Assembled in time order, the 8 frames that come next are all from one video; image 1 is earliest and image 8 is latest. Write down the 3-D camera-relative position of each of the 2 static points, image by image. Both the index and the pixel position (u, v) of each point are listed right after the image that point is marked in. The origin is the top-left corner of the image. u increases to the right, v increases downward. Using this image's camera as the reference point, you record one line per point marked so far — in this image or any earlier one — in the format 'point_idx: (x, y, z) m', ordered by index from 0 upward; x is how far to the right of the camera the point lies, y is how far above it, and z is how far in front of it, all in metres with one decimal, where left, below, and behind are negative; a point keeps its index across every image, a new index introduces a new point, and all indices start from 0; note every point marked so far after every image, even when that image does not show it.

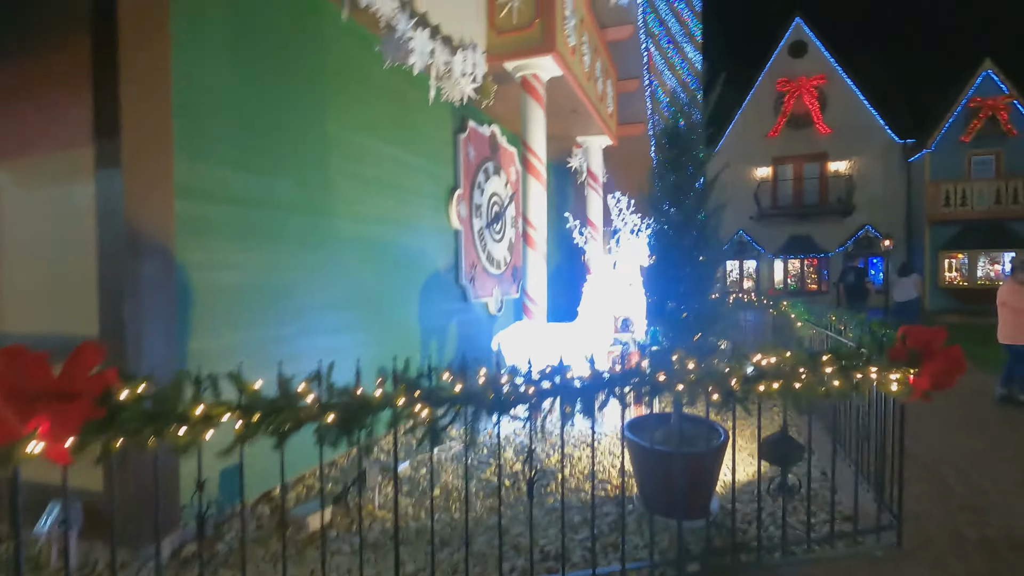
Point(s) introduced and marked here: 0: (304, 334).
0: (-1.2, -0.3, +3.2) m
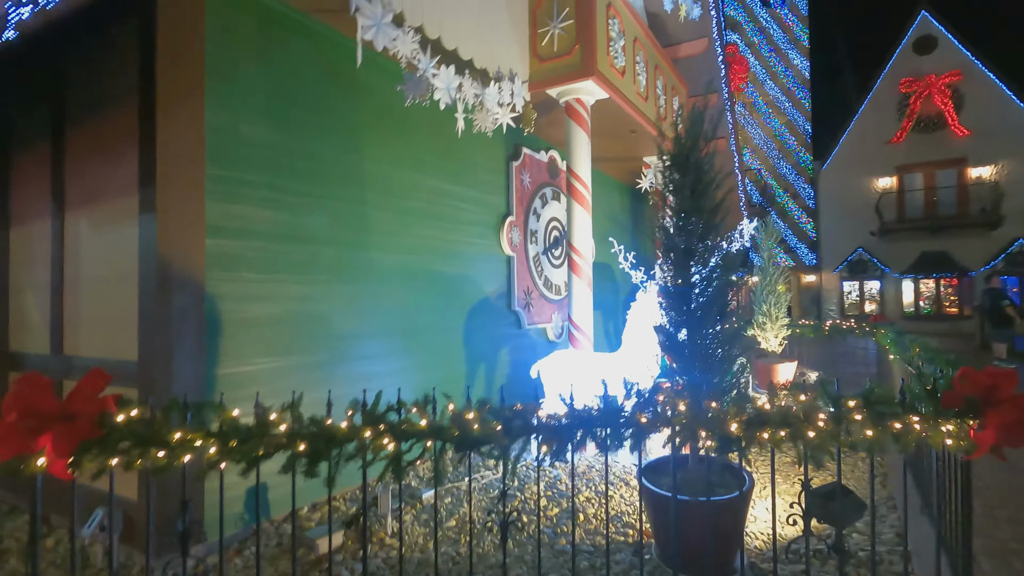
0: (-1.1, -0.5, +3.4) m
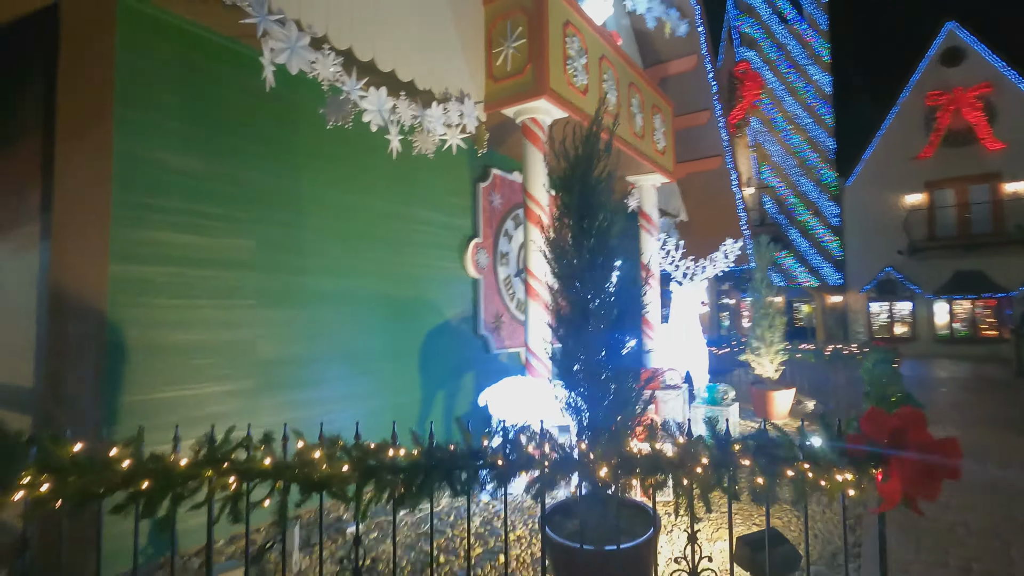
0: (-1.5, -0.6, +3.3) m
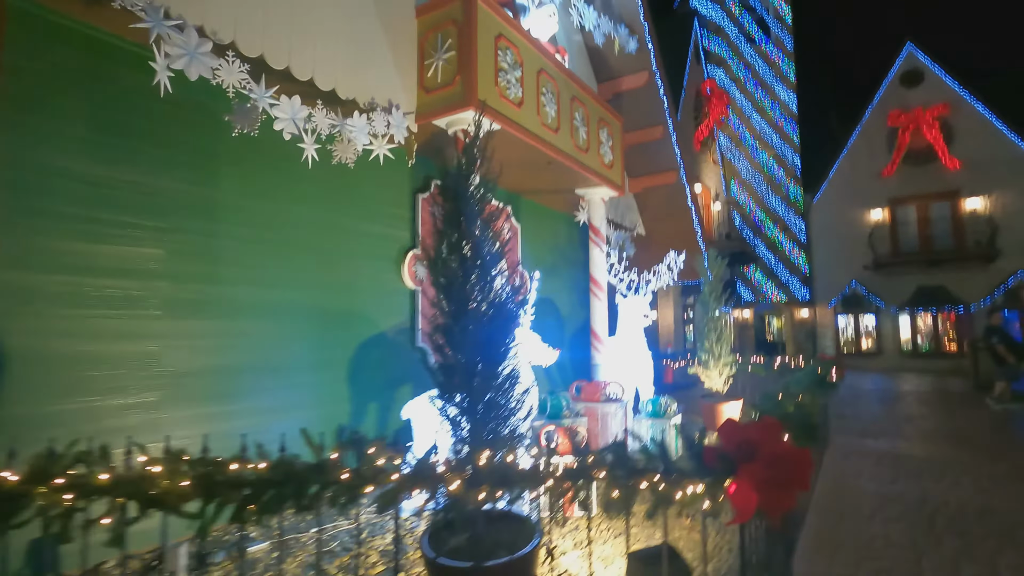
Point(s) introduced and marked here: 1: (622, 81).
0: (-2.0, -0.7, +3.2) m
1: (+1.5, +2.8, +7.2) m
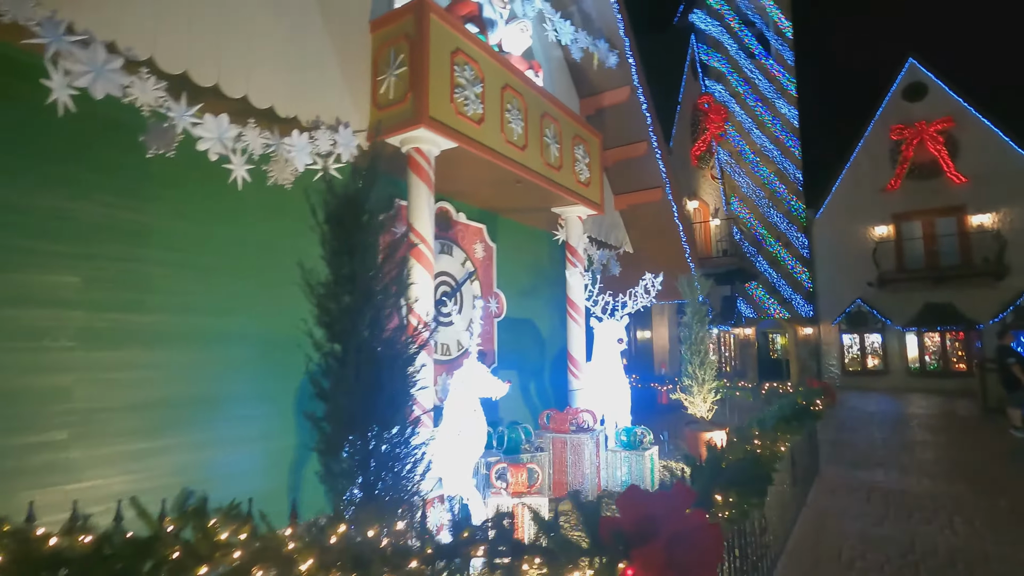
0: (-2.4, -0.8, +3.0) m
1: (+1.2, +2.5, +7.0) m
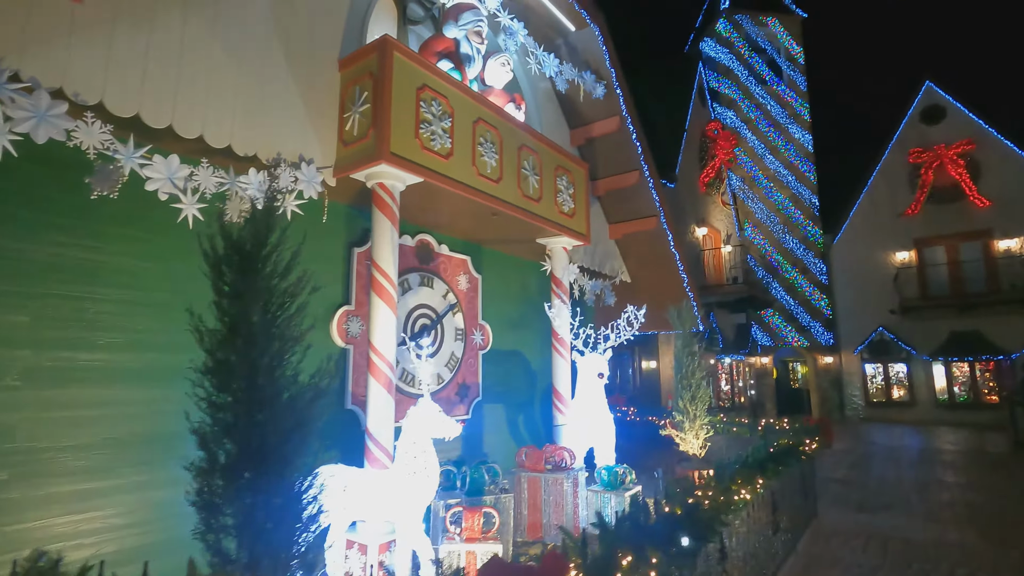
0: (-2.7, -1.1, +3.0) m
1: (+1.1, +2.1, +7.0) m
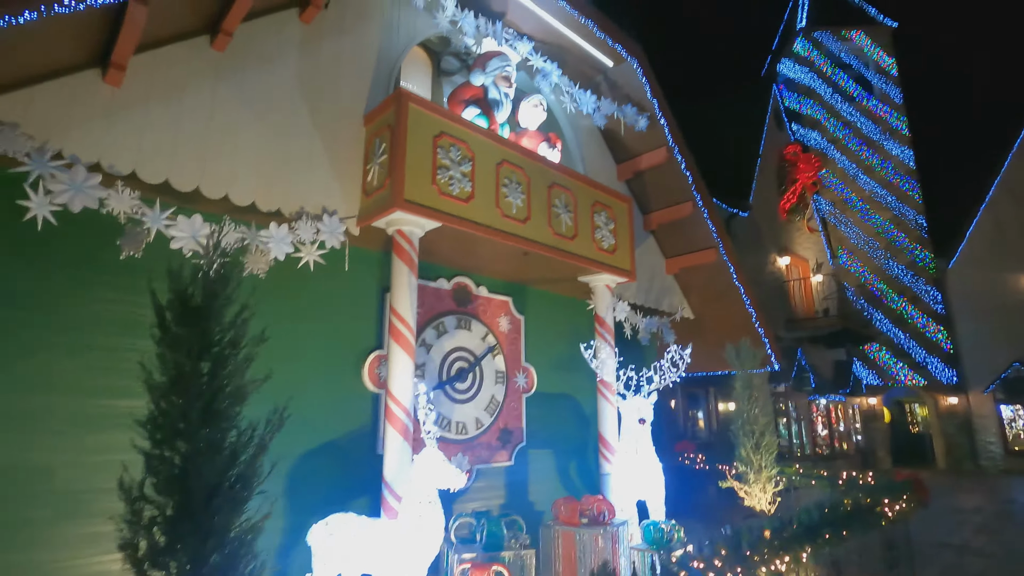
0: (-2.7, -1.4, +3.2) m
1: (+1.6, +1.6, +6.8) m
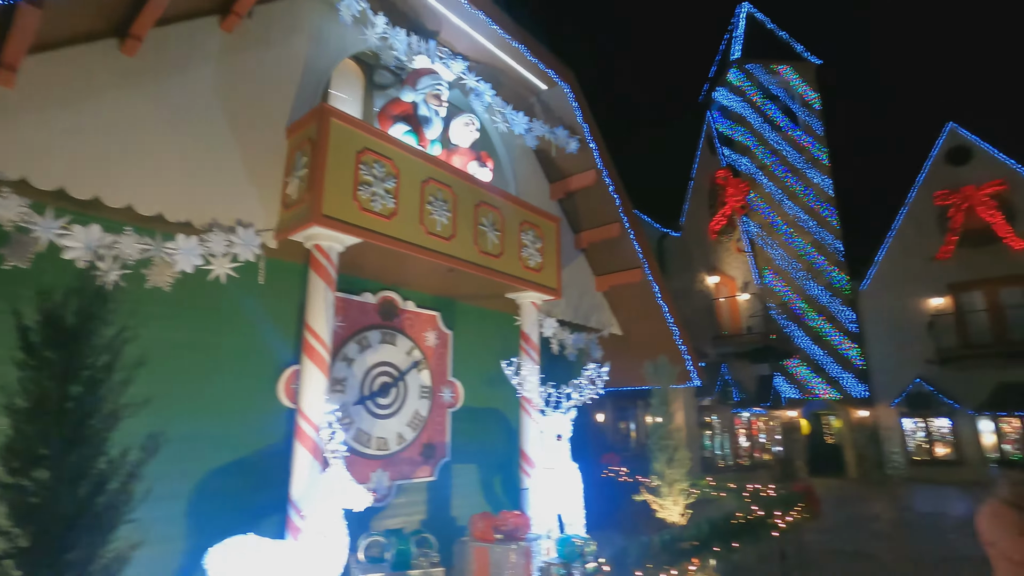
0: (-3.3, -1.4, +3.0) m
1: (+0.8, +1.4, +7.0) m
